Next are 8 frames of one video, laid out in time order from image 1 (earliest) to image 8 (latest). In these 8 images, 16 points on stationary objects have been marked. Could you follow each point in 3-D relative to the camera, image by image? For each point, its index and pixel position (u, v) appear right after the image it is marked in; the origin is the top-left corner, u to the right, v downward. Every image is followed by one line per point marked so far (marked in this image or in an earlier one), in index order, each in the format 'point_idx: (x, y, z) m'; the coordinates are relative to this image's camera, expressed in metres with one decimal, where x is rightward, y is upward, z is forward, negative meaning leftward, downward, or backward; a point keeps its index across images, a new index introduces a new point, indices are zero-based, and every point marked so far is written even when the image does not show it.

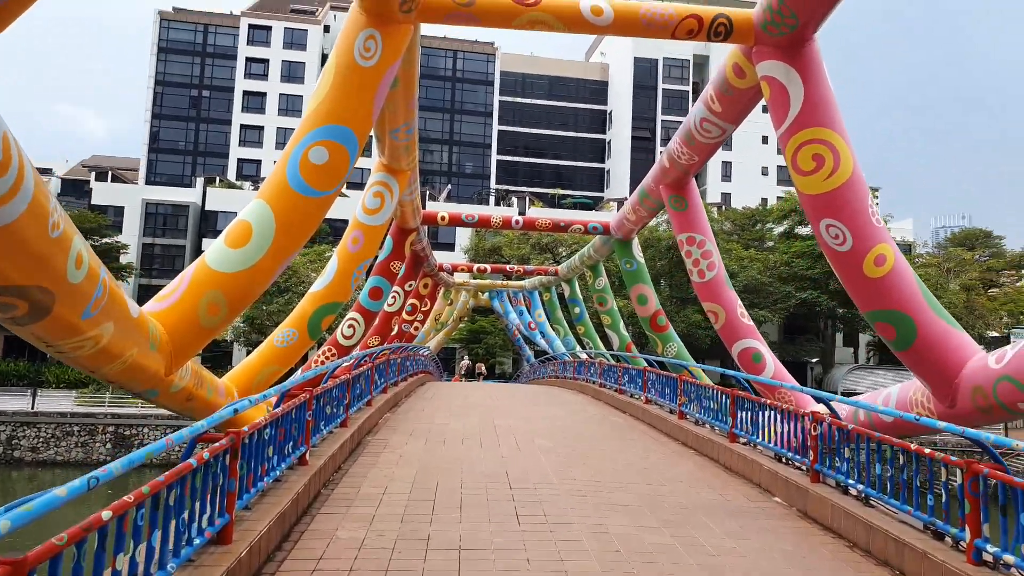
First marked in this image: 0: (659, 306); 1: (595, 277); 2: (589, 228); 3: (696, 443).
0: (+2.3, -0.3, +12.5) m
1: (+1.6, +0.2, +16.1) m
2: (+1.2, +1.0, +12.8) m
3: (+1.8, -1.5, +8.1) m
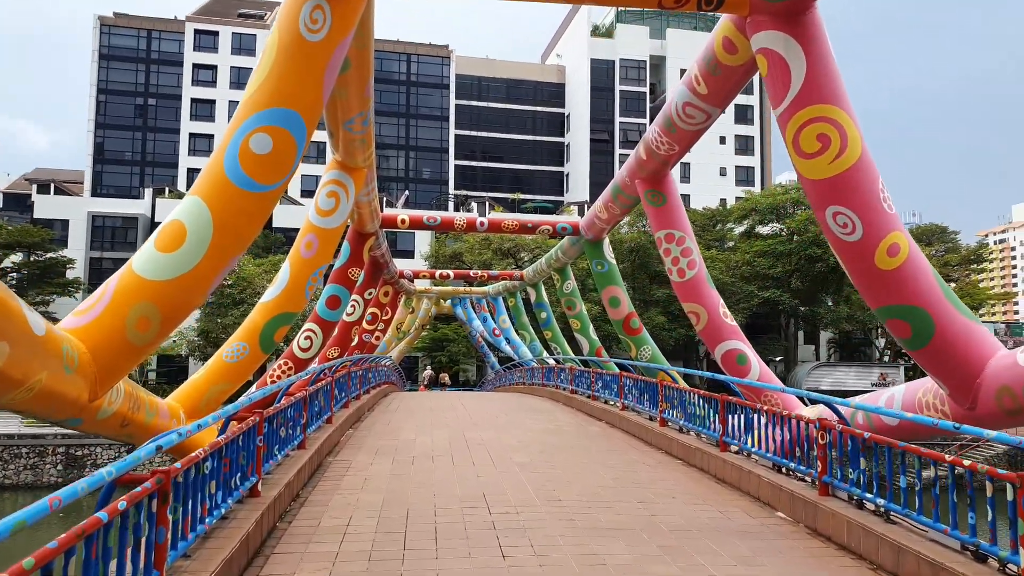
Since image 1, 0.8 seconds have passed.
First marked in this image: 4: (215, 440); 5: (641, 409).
0: (+1.8, -0.3, +12.0) m
1: (+1.0, +0.1, +15.6) m
2: (+0.7, +0.9, +12.3) m
3: (+1.6, -1.5, +7.5) m
4: (-1.5, -0.8, +4.1) m
5: (+1.5, -1.4, +9.6) m
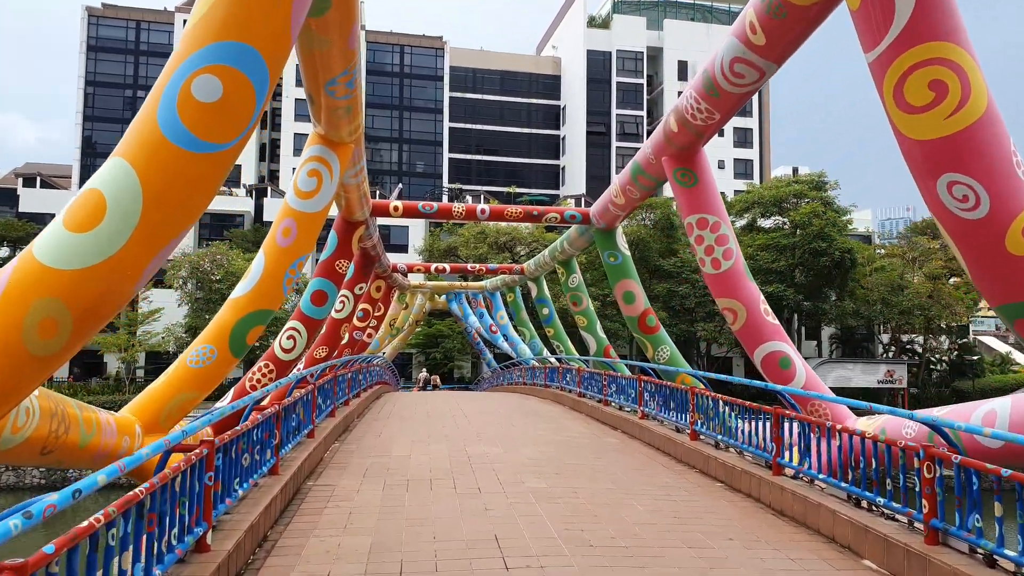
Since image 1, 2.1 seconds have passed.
0: (+1.8, -0.2, +10.9) m
1: (+1.0, +0.2, +14.5) m
2: (+0.7, +1.0, +11.1) m
3: (+1.7, -1.5, +6.4) m
4: (-1.4, -0.7, +3.0) m
5: (+1.6, -1.4, +8.5) m
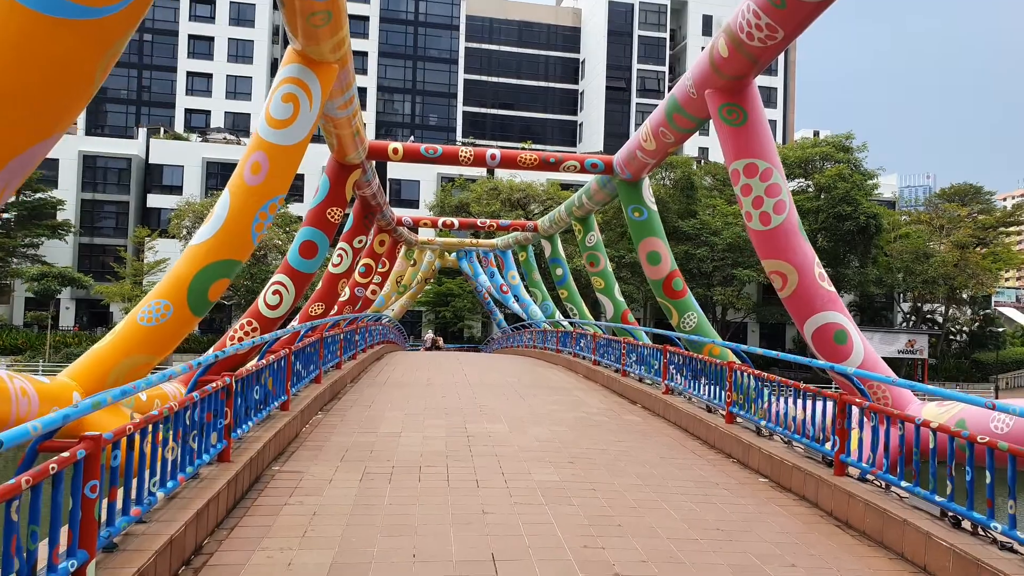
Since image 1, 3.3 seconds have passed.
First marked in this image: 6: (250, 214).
0: (+2.0, +0.3, +9.8) m
1: (+1.2, +0.9, +13.3) m
2: (+0.9, +1.5, +10.0) m
3: (+1.7, -1.2, +5.4) m
4: (-1.4, -0.6, +2.0) m
5: (+1.7, -1.0, +7.5) m
6: (-1.9, +0.5, +6.0) m
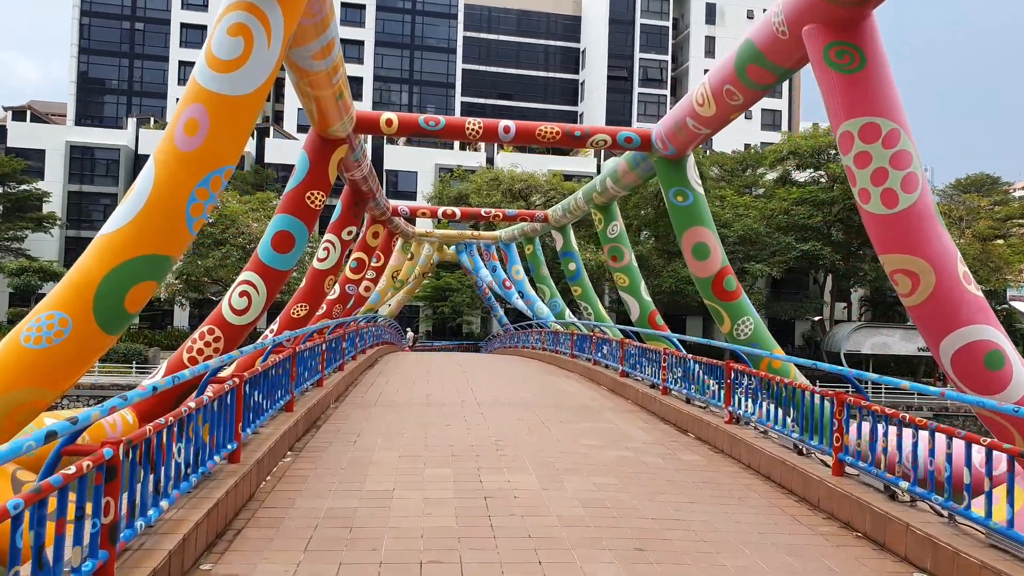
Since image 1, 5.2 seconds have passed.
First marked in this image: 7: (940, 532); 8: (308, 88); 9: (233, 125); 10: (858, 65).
0: (+2.1, +0.3, +8.1) m
1: (+1.4, +0.9, +11.7) m
2: (+1.1, +1.5, +8.3) m
3: (+1.9, -1.2, +3.7) m
4: (-1.2, -0.6, +0.3) m
5: (+1.9, -1.0, +5.8) m
6: (-1.8, +0.5, +4.3) m
7: (+2.0, -1.1, +3.8) m
8: (-1.6, +1.6, +6.4) m
9: (-1.5, +0.9, +4.5) m
10: (+2.0, +1.3, +4.7) m
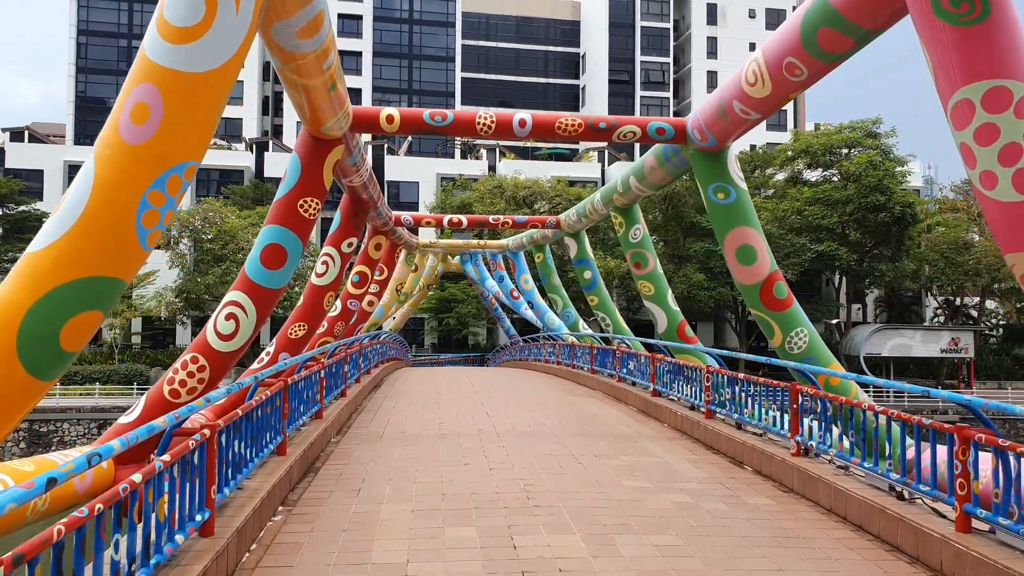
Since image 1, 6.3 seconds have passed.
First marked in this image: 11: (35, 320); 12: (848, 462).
0: (+2.3, +0.2, +7.2) m
1: (+1.5, +0.8, +10.7) m
2: (+1.2, +1.4, +7.4) m
3: (+2.1, -1.3, +2.8) m
4: (-1.0, -0.7, -0.6) m
5: (+2.1, -1.1, +4.9) m
6: (-1.6, +0.4, +3.4) m
7: (+2.2, -1.2, +2.8) m
8: (-1.5, +1.4, +5.4) m
9: (-1.4, +0.8, +3.6) m
10: (+2.1, +1.3, +3.8) m
11: (-1.9, -0.1, +3.2) m
12: (+2.0, -1.1, +5.0) m
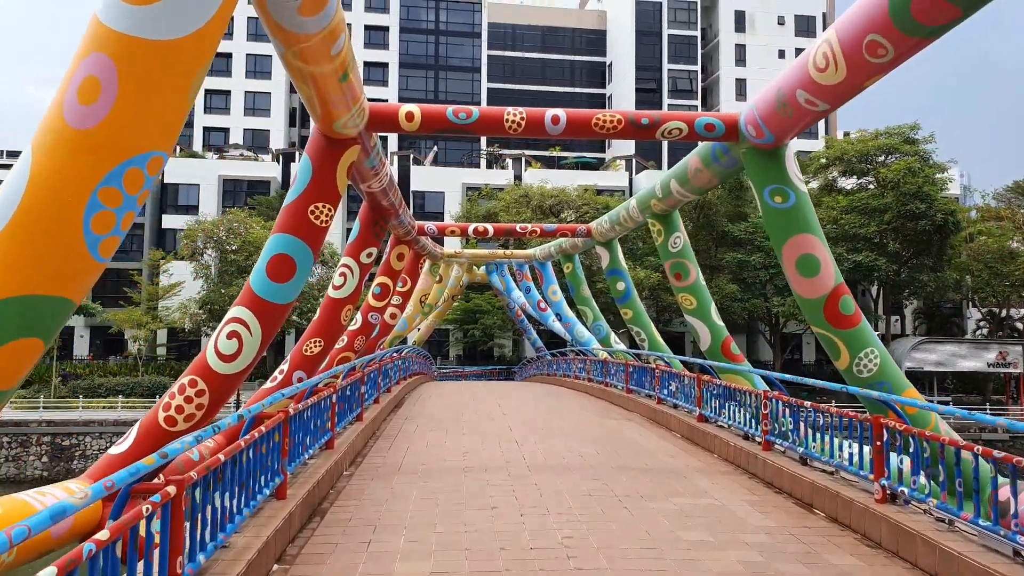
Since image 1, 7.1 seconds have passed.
0: (+2.6, +0.1, +6.4) m
1: (+1.9, +0.7, +10.0) m
2: (+1.5, +1.3, +6.6) m
3: (+2.2, -1.3, +2.0) m
4: (-1.0, -0.7, -1.3) m
5: (+2.2, -1.2, +4.1) m
6: (-1.5, +0.3, +2.8) m
7: (+2.3, -1.2, +2.0) m
8: (-1.3, +1.3, +4.8) m
9: (-1.2, +0.7, +2.9) m
10: (+2.3, +1.2, +3.0) m
11: (-1.7, -0.2, +2.5) m
12: (+2.2, -1.1, +4.2) m
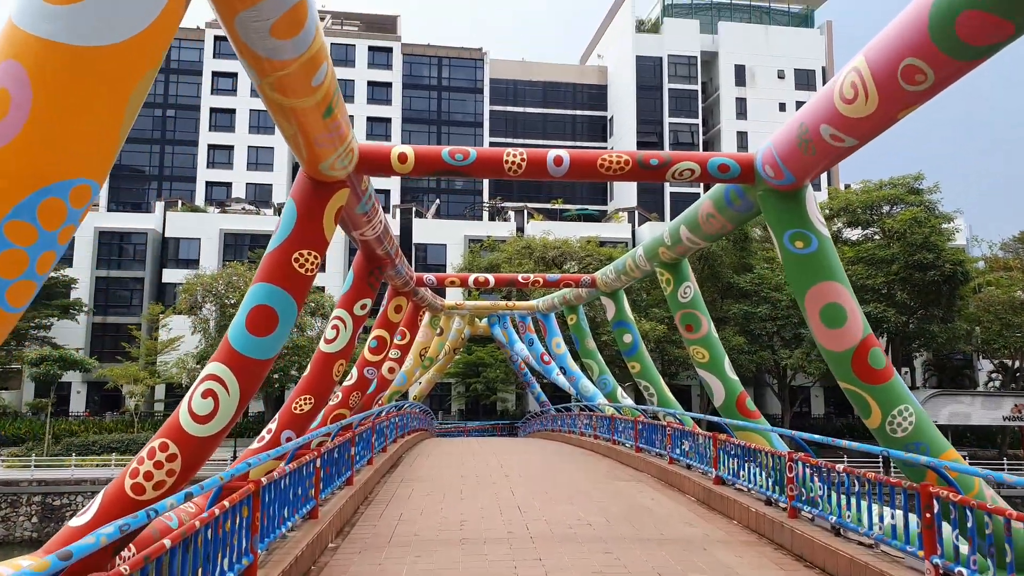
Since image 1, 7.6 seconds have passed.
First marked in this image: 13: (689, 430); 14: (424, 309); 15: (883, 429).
0: (+2.6, -0.3, +5.9) m
1: (+1.9, 0.0, +9.5) m
2: (+1.5, +0.9, +6.2) m
3: (+2.2, -1.4, +1.4) m
4: (-1.0, -0.6, -1.9) m
5: (+2.2, -1.4, +3.5) m
6: (-1.5, +0.2, +2.3) m
7: (+2.3, -1.3, +1.4) m
8: (-1.3, +1.0, +4.4) m
9: (-1.3, +0.5, +2.5) m
10: (+2.3, +1.0, +2.6) m
11: (-1.8, -0.3, +2.0) m
12: (+2.2, -1.4, +3.7) m
13: (+1.9, -1.6, +9.0) m
14: (-1.7, -0.4, +16.0) m
15: (+2.6, -1.0, +5.7) m
